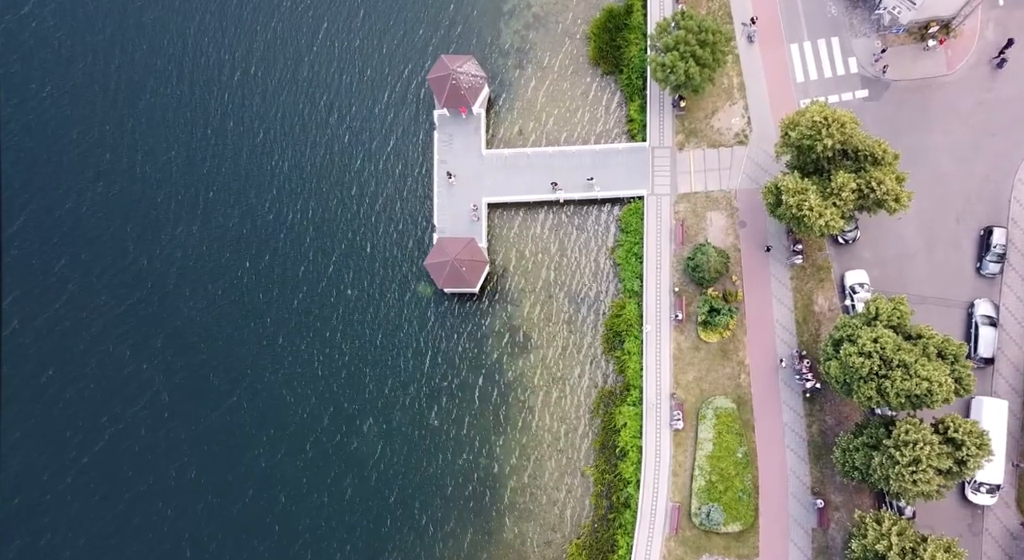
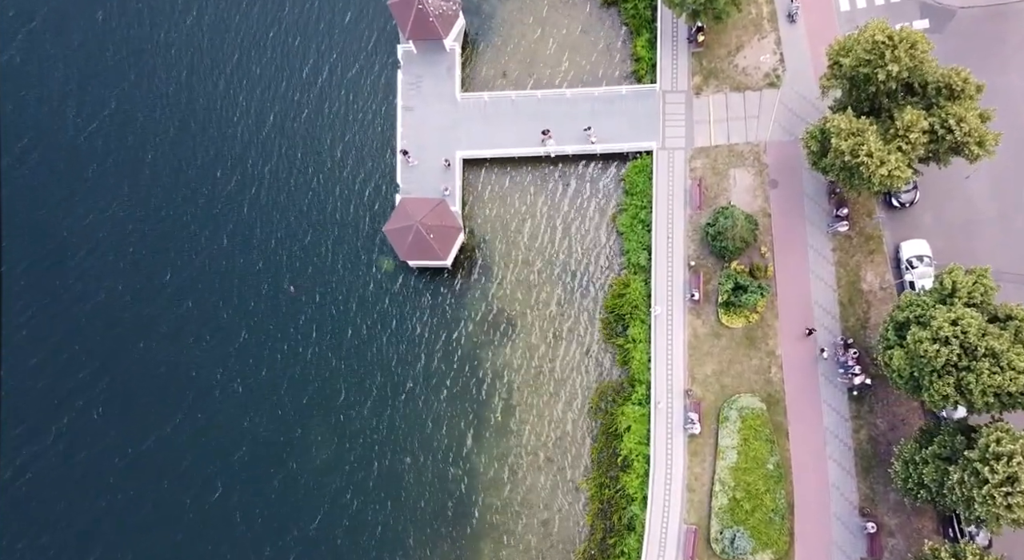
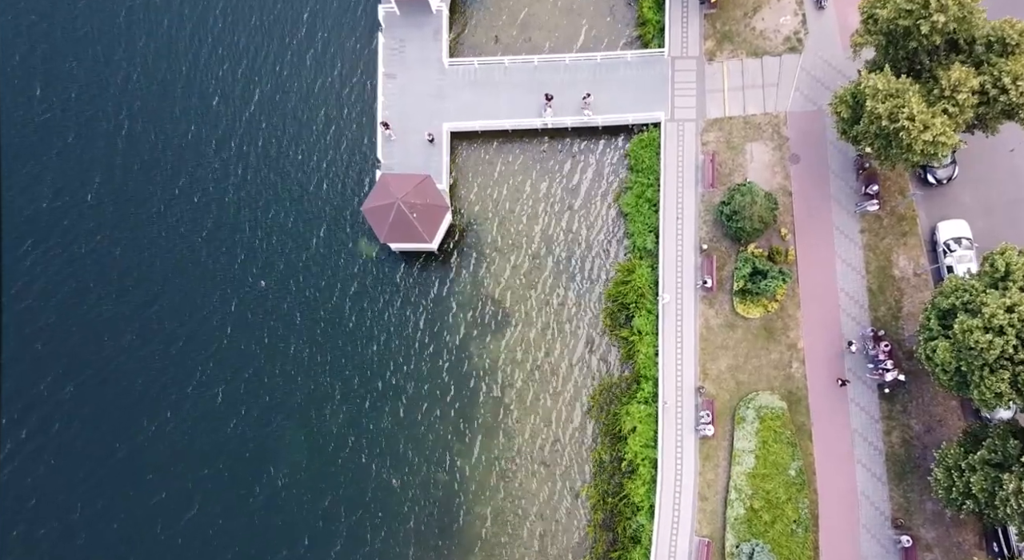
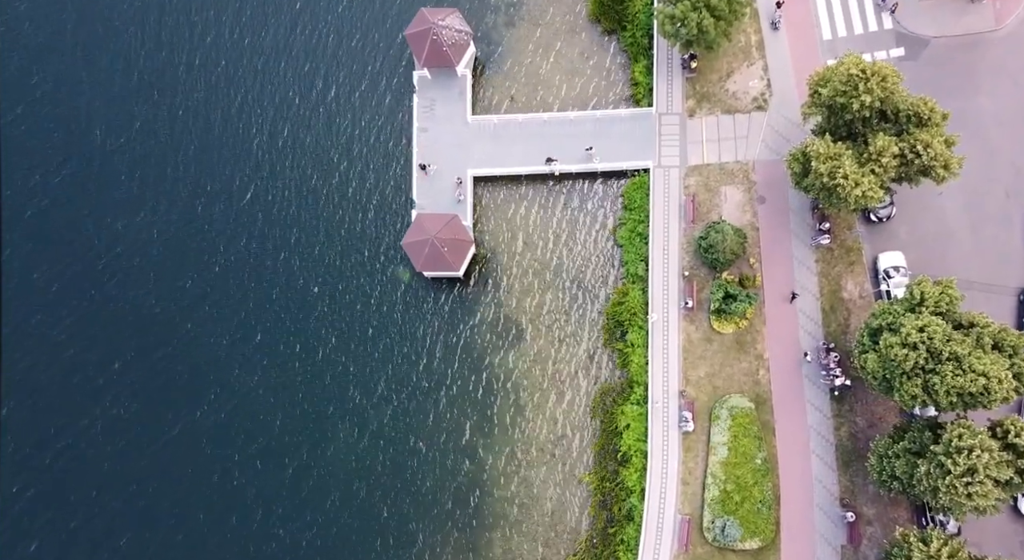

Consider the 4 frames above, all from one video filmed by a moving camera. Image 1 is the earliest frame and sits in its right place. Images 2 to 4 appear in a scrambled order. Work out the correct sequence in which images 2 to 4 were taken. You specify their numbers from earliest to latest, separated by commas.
4, 2, 3
